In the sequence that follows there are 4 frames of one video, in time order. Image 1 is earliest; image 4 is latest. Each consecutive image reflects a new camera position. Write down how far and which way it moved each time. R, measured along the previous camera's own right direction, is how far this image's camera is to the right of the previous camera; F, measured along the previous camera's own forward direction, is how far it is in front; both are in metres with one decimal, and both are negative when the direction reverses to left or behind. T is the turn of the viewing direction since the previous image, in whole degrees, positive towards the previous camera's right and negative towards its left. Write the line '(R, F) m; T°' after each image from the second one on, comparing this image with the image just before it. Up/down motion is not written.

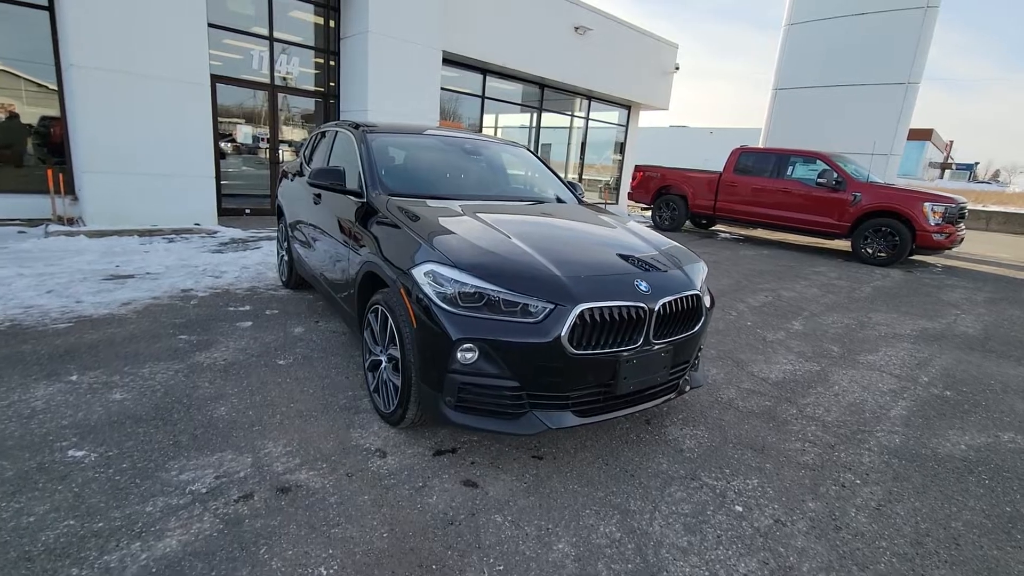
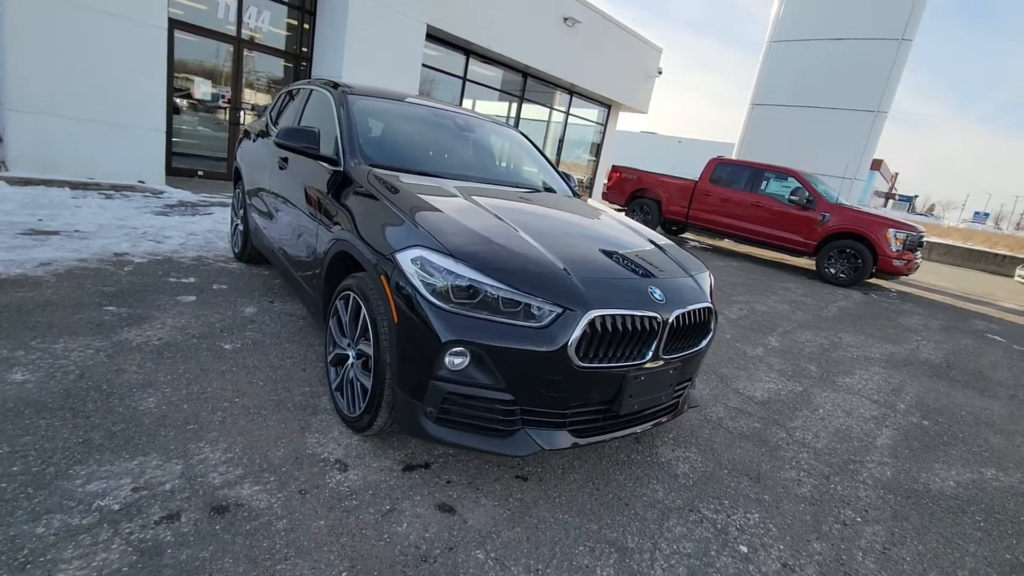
(-0.2, +0.3) m; +5°
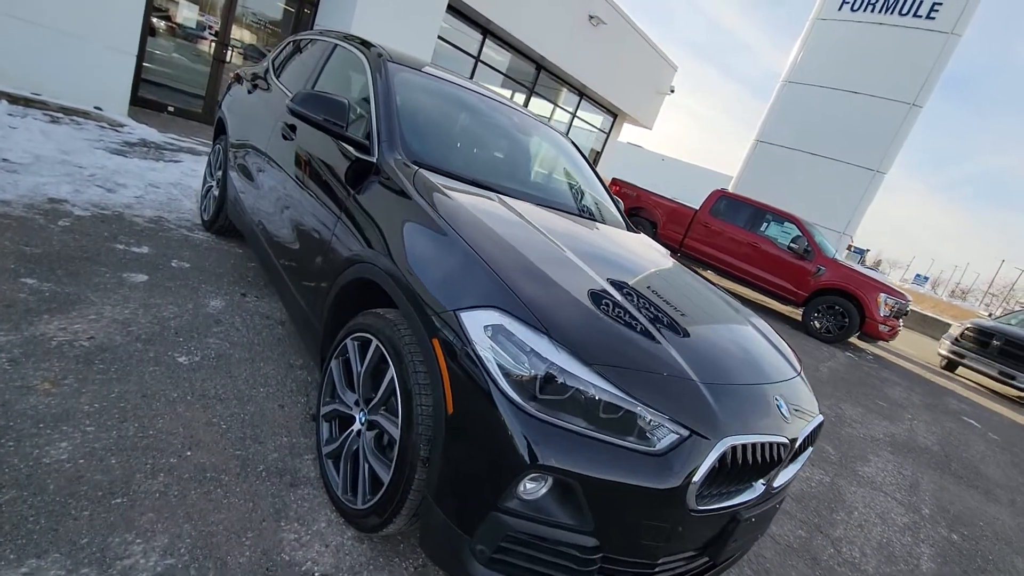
(-0.5, +0.6) m; +4°
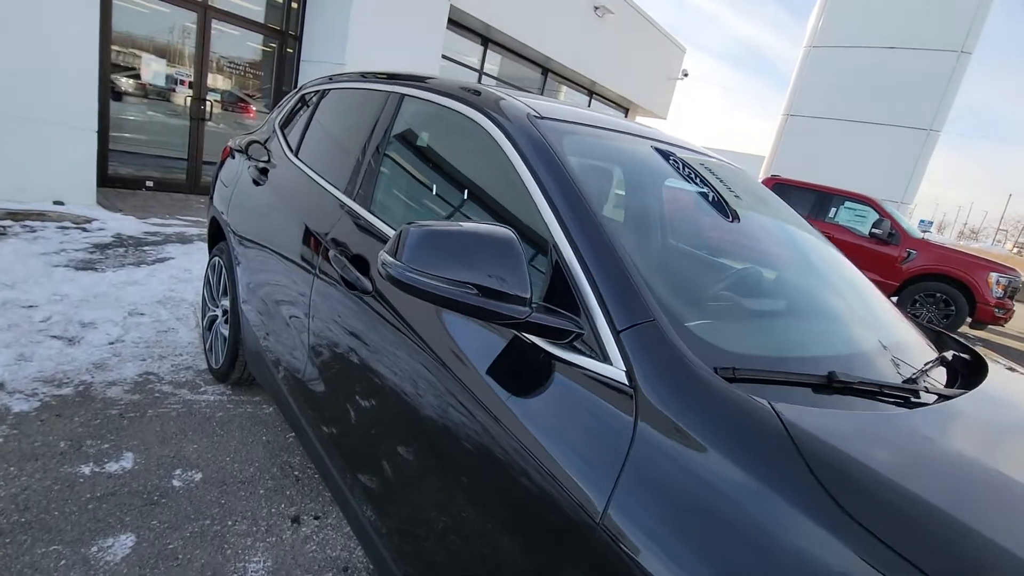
(-0.8, +1.3) m; 0°
